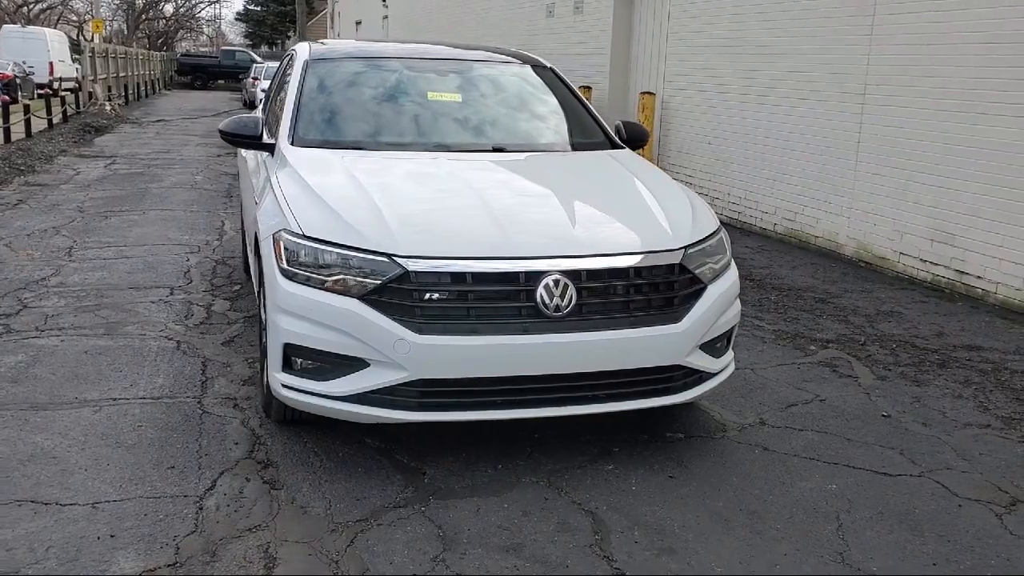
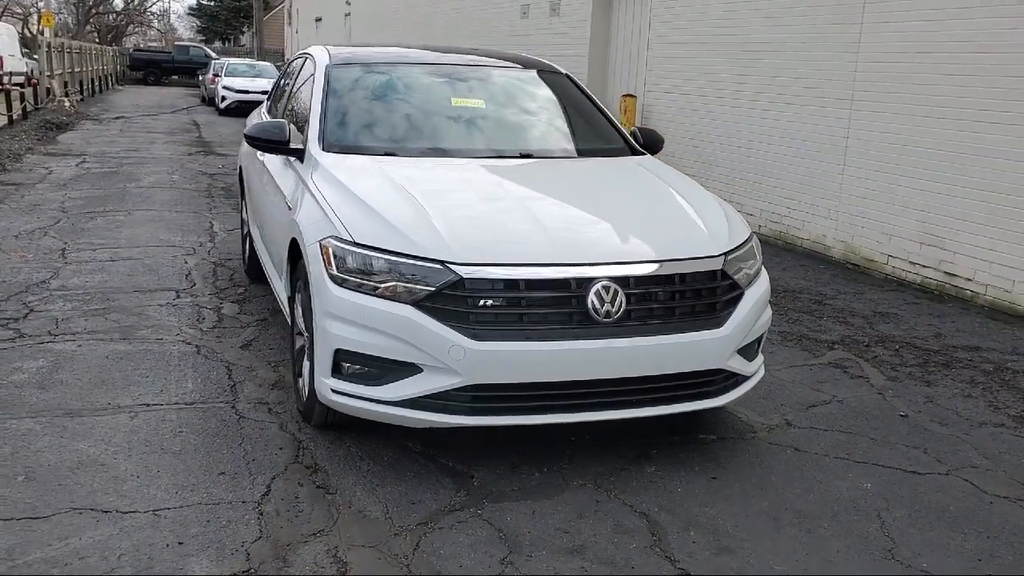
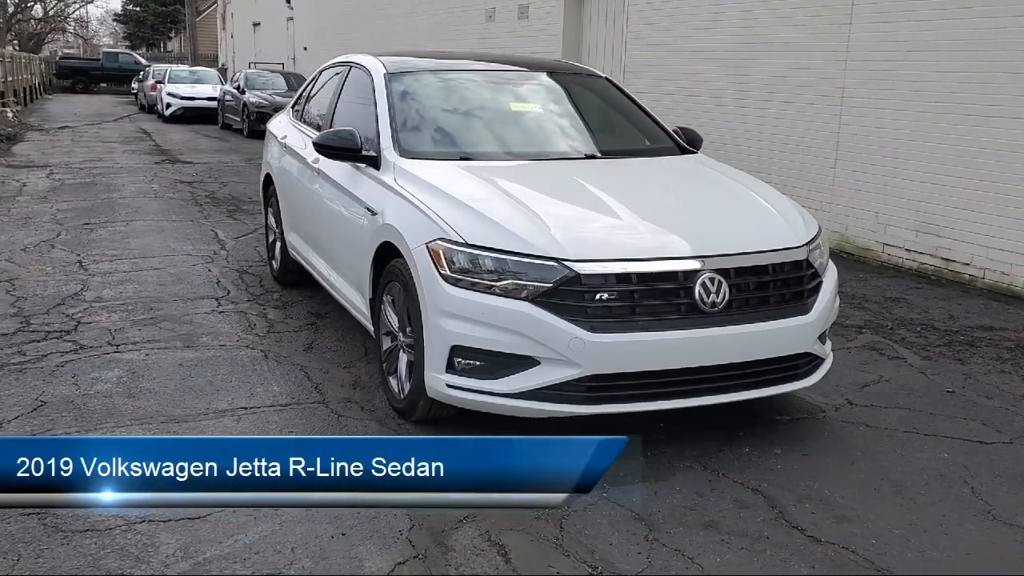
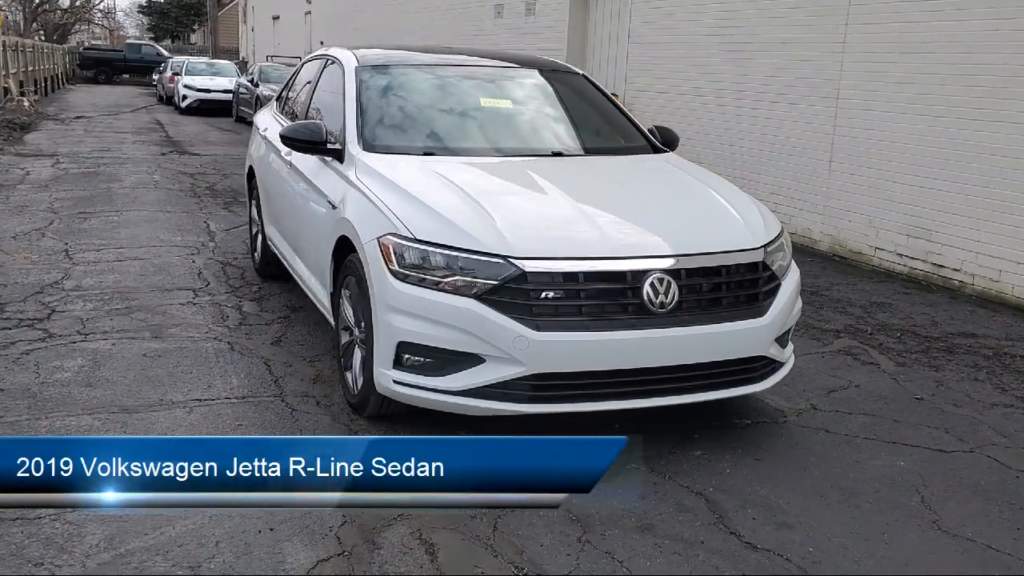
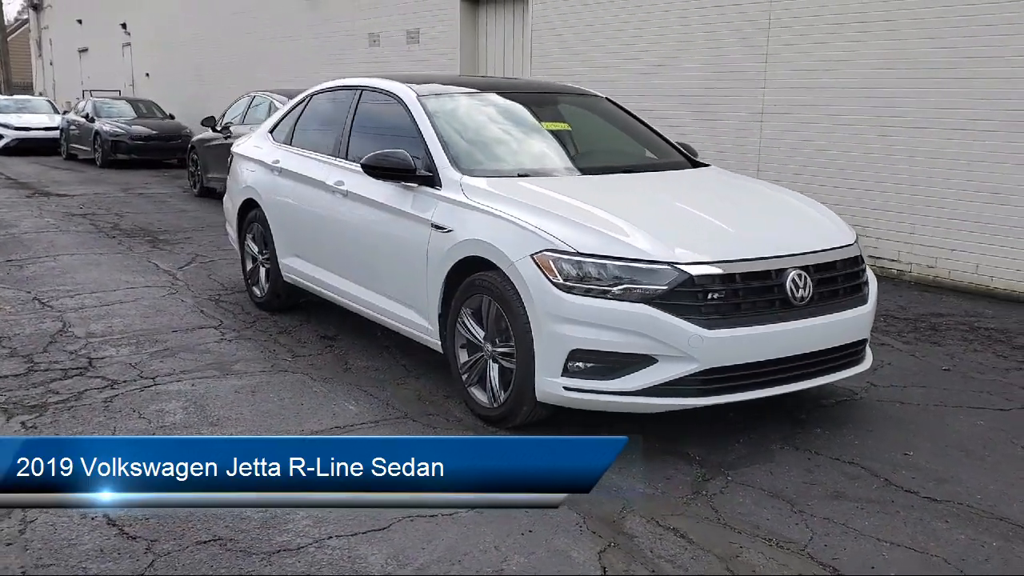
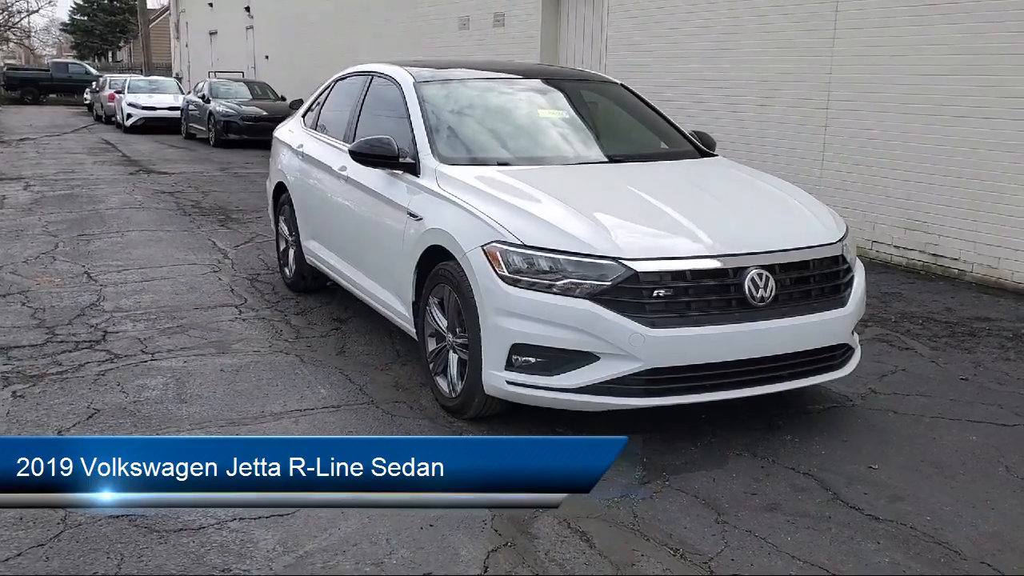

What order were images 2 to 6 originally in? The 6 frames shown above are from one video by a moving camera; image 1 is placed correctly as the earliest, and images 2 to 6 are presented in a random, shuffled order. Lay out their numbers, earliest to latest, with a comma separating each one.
2, 4, 3, 6, 5
